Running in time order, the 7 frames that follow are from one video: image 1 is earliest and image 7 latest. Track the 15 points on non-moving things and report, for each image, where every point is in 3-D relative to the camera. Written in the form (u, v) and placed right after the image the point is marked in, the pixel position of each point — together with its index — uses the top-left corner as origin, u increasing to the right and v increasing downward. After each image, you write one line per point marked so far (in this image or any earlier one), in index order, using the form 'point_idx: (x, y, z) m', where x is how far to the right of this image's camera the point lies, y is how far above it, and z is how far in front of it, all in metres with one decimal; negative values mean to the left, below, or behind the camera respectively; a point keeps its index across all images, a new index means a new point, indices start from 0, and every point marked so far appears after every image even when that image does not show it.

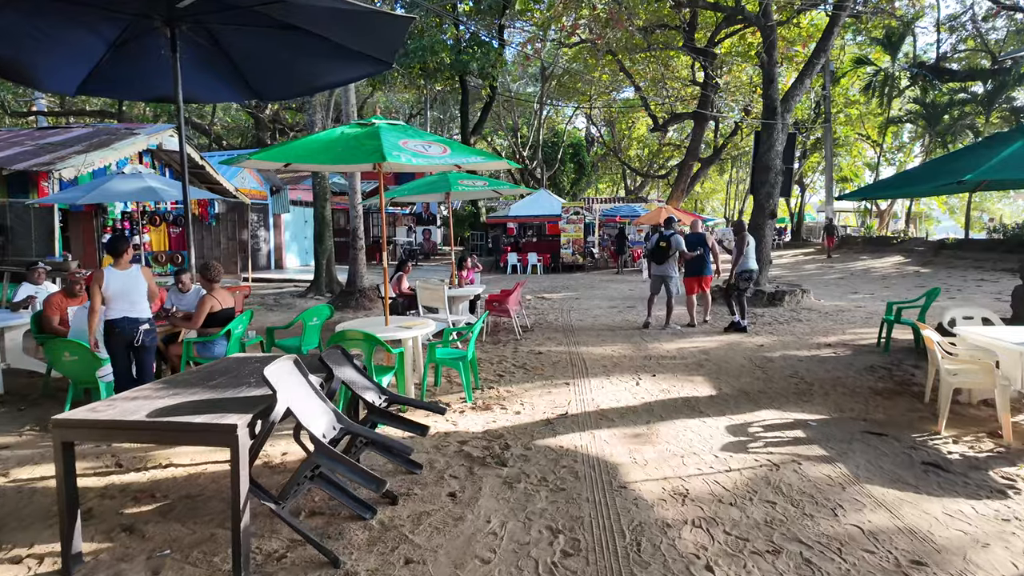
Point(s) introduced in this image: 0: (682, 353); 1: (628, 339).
0: (+2.1, -0.8, +7.5) m
1: (+1.6, -0.7, +8.4) m
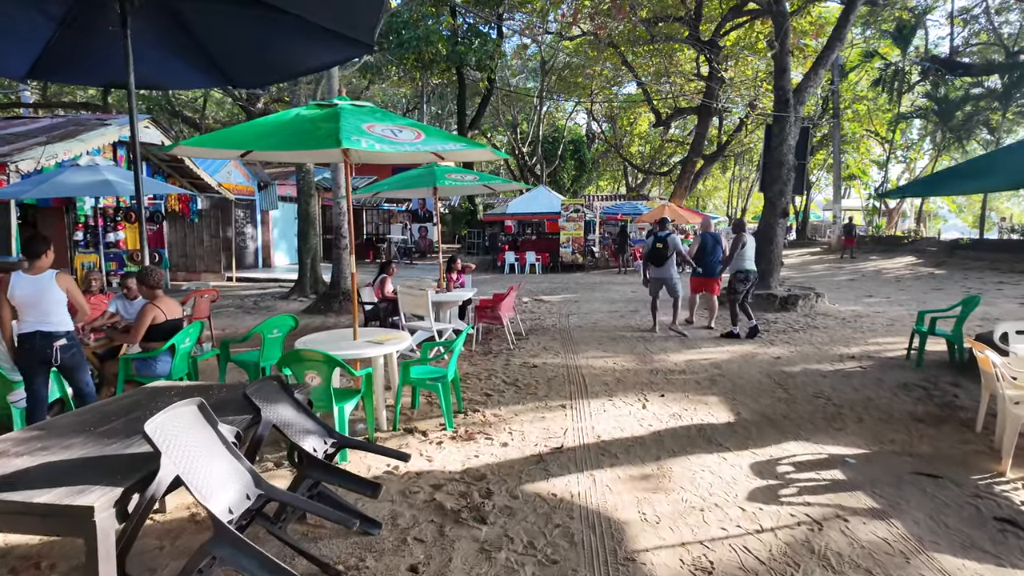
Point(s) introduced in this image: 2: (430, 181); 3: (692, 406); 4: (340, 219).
0: (+2.0, -0.9, +6.7) m
1: (+1.5, -0.8, +7.7) m
2: (-1.0, +1.3, +7.3) m
3: (+1.5, -1.0, +5.2) m
4: (-3.1, +1.2, +10.8) m
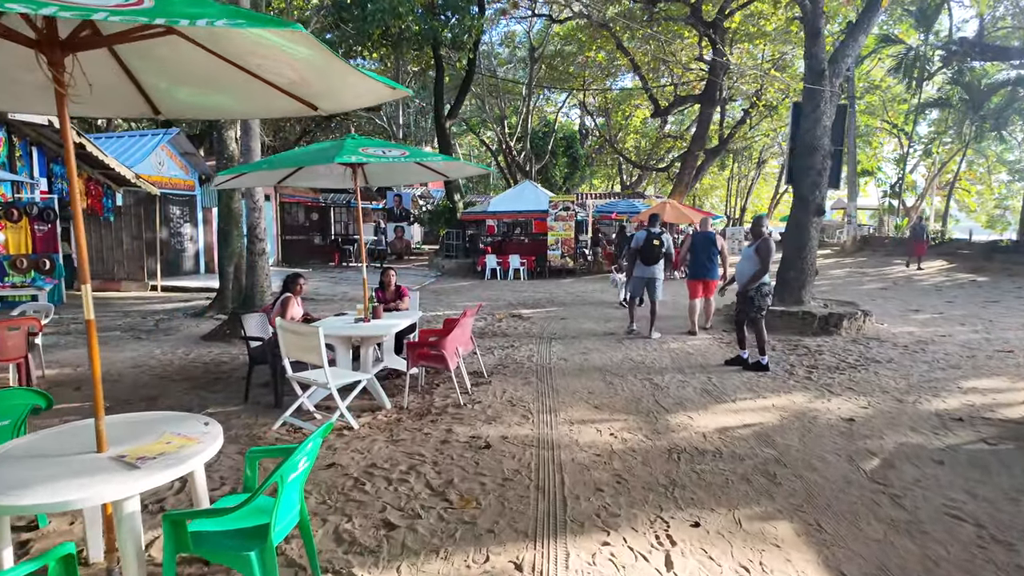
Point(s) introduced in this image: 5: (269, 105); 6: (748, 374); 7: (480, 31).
0: (+1.6, -1.1, +4.4) m
1: (+1.1, -1.0, +5.4) m
2: (-1.4, +1.1, +4.9) m
3: (+1.1, -1.3, +2.8) m
4: (-3.6, +1.0, +8.4) m
5: (-1.3, +1.0, +3.3) m
6: (+2.5, -0.9, +6.4) m
7: (-1.0, +8.1, +19.0) m
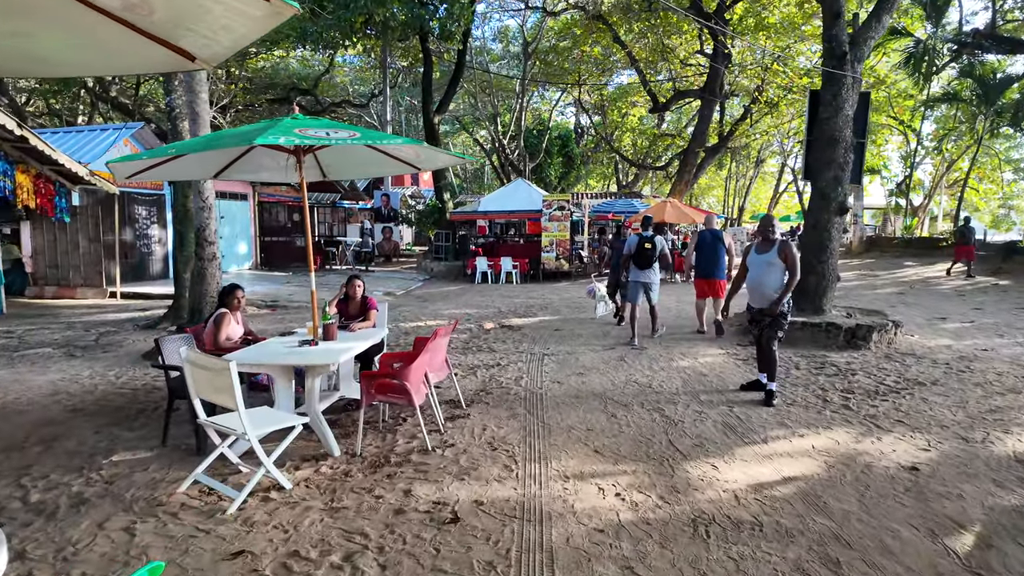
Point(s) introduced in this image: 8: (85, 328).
0: (+1.5, -1.2, +3.4) m
1: (+1.0, -1.1, +4.3) m
2: (-1.6, +0.9, +3.8) m
3: (+1.0, -1.4, +1.8) m
4: (-3.7, +0.9, +7.3) m
5: (-1.5, +0.9, +2.3) m
6: (+2.4, -1.0, +5.4) m
7: (-1.3, +7.9, +18.0) m
8: (-6.3, -0.6, +9.0) m
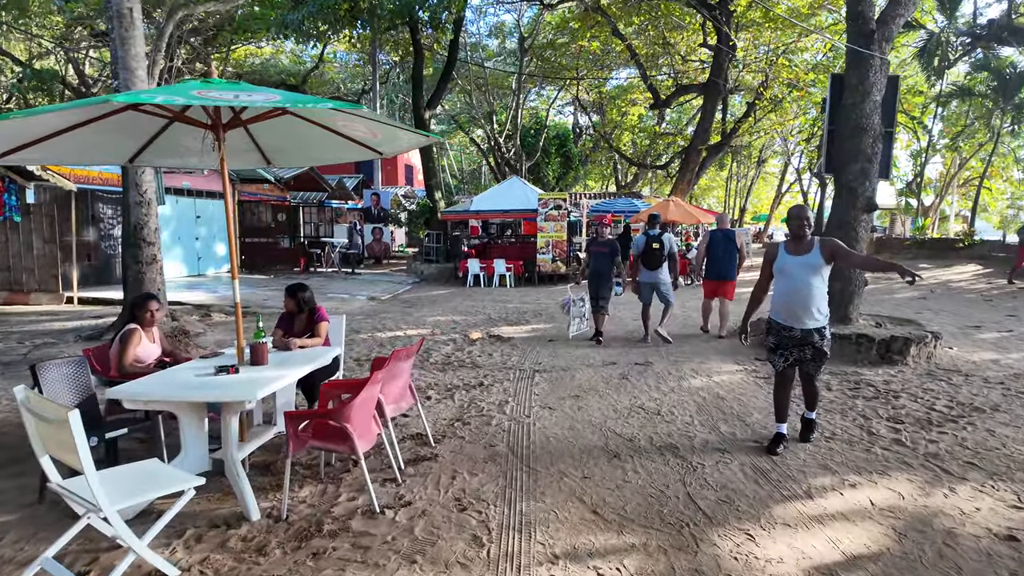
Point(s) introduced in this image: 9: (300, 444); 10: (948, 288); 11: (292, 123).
0: (+1.3, -1.3, +2.4) m
1: (+0.8, -1.2, +3.4) m
2: (-1.7, +0.9, +2.9) m
3: (+0.9, -1.4, +0.9) m
4: (-3.9, +0.8, +6.4) m
5: (-1.6, +0.8, +1.3) m
6: (+2.2, -1.1, +4.5) m
7: (-1.4, +7.8, +17.0) m
8: (-6.5, -0.7, +8.0) m
9: (-1.2, -0.8, +3.4) m
10: (+9.7, 0.0, +13.6) m
11: (-1.5, +1.1, +4.2) m
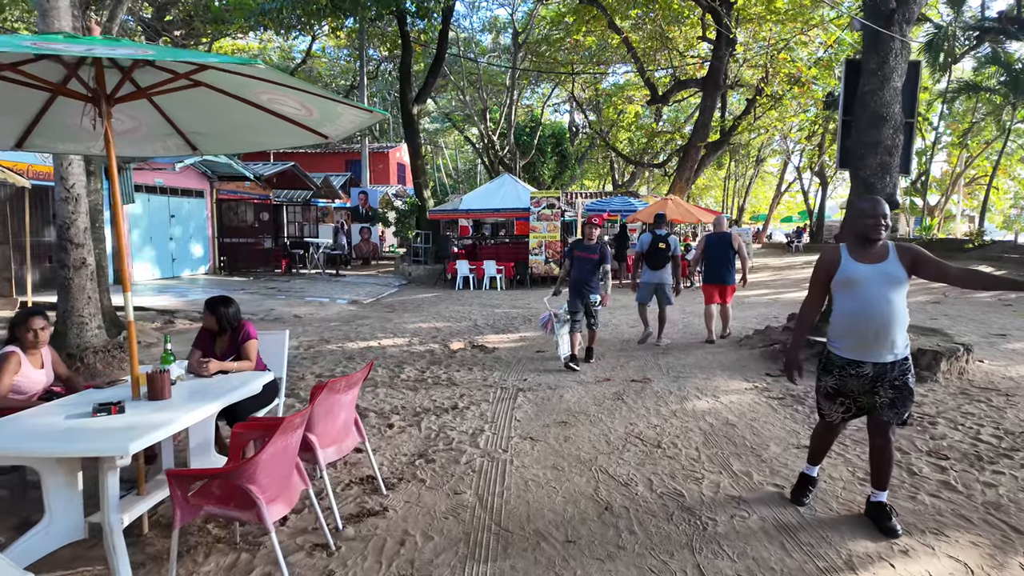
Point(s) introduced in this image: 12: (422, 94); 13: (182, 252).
0: (+1.2, -1.4, +1.7) m
1: (+0.6, -1.3, +2.6) m
2: (-1.9, +0.8, +2.1) m
3: (+0.7, -1.5, +0.1) m
4: (-4.1, +0.7, +5.6) m
5: (-1.8, +0.7, +0.6) m
6: (+2.0, -1.2, +3.7) m
7: (-1.7, +7.8, +16.2) m
8: (-6.7, -0.7, +7.2) m
9: (-1.3, -0.9, +2.6) m
10: (+9.5, -0.1, +12.9) m
11: (-1.7, +1.1, +3.4) m
12: (-2.8, +6.2, +19.2) m
13: (-8.6, +1.0, +15.8) m
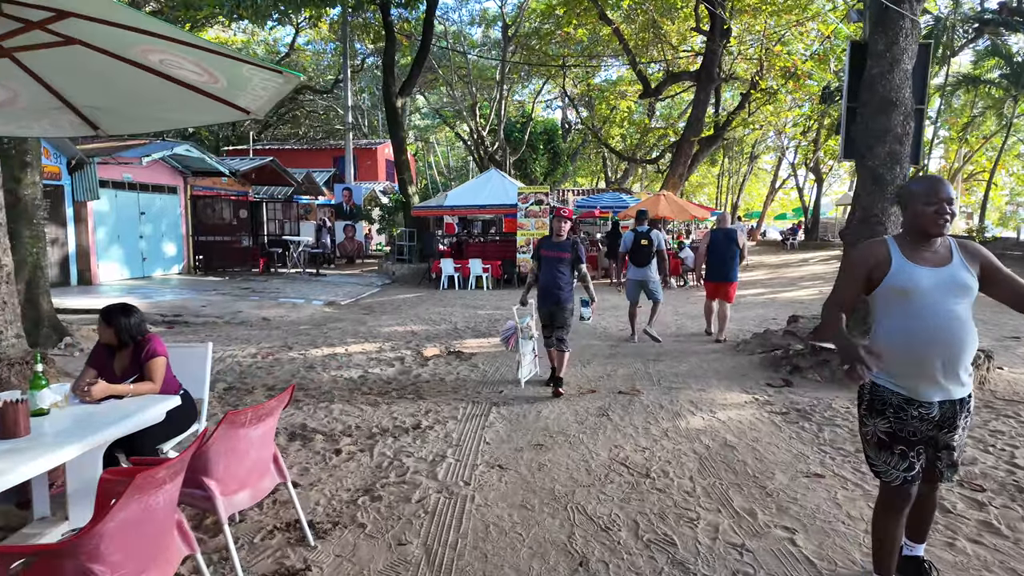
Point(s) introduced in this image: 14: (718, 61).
0: (+1.0, -1.4, +1.1) m
1: (+0.4, -1.3, +2.0) m
2: (-2.1, +0.8, +1.5) m
3: (+0.5, -1.5, -0.5) m
4: (-4.3, +0.7, +4.9) m
5: (-1.9, +0.7, -0.1) m
6: (+1.8, -1.2, +3.1) m
7: (-2.0, +7.8, +15.6) m
8: (-6.9, -0.8, +6.5) m
9: (-1.5, -0.9, +2.0) m
10: (+9.2, -0.1, +12.3) m
11: (-1.9, +1.0, +2.8) m
12: (-3.2, +6.2, +18.6) m
13: (-9.0, +0.9, +15.1) m
14: (+6.7, +7.4, +19.6) m
